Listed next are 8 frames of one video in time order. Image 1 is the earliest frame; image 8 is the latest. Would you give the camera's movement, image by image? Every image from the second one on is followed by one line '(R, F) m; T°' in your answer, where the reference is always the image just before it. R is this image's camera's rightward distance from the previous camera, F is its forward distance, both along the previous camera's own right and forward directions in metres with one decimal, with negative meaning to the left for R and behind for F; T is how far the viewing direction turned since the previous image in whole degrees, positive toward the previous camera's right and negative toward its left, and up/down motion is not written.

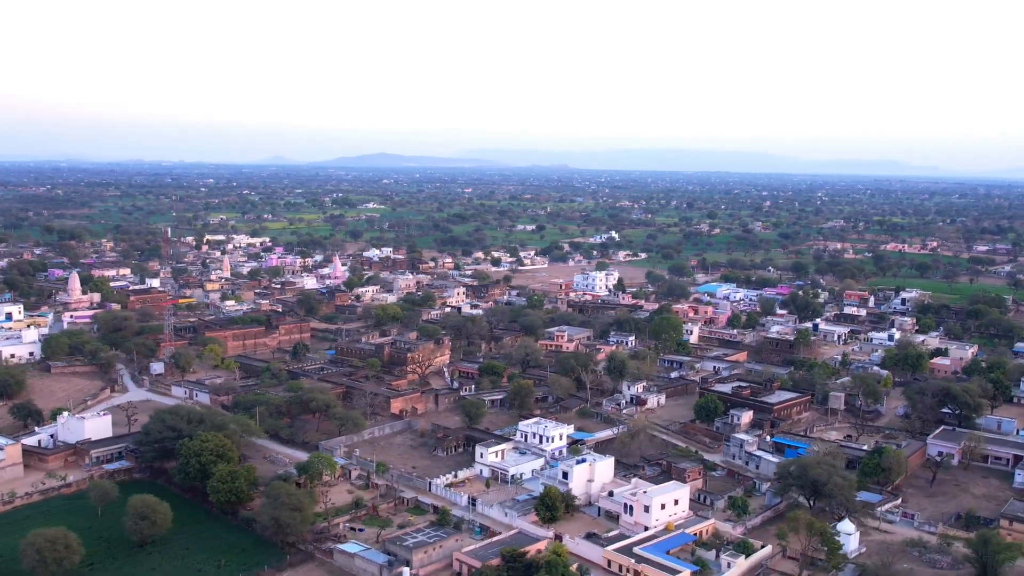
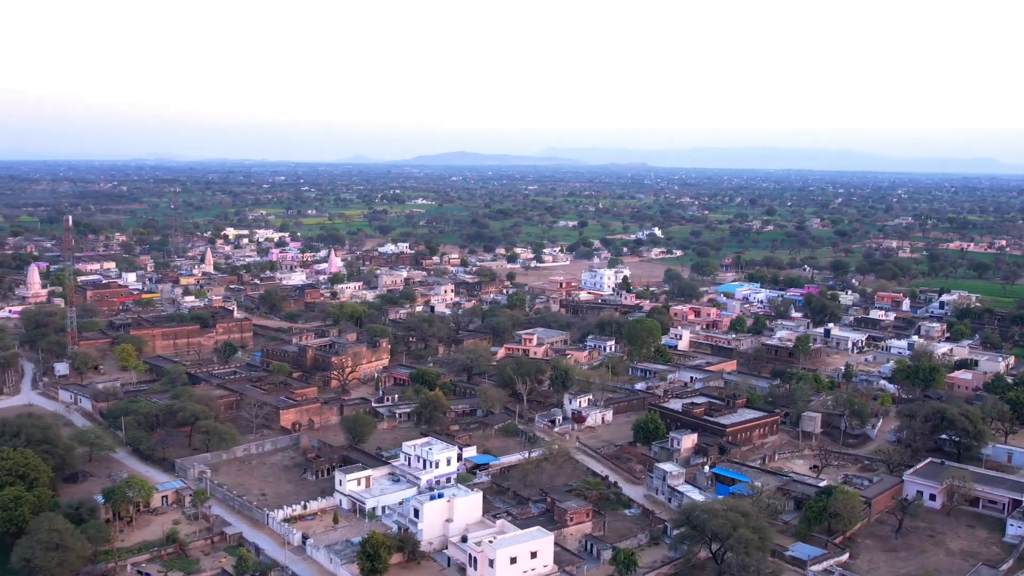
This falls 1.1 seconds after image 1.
(+4.6, +4.2) m; -5°
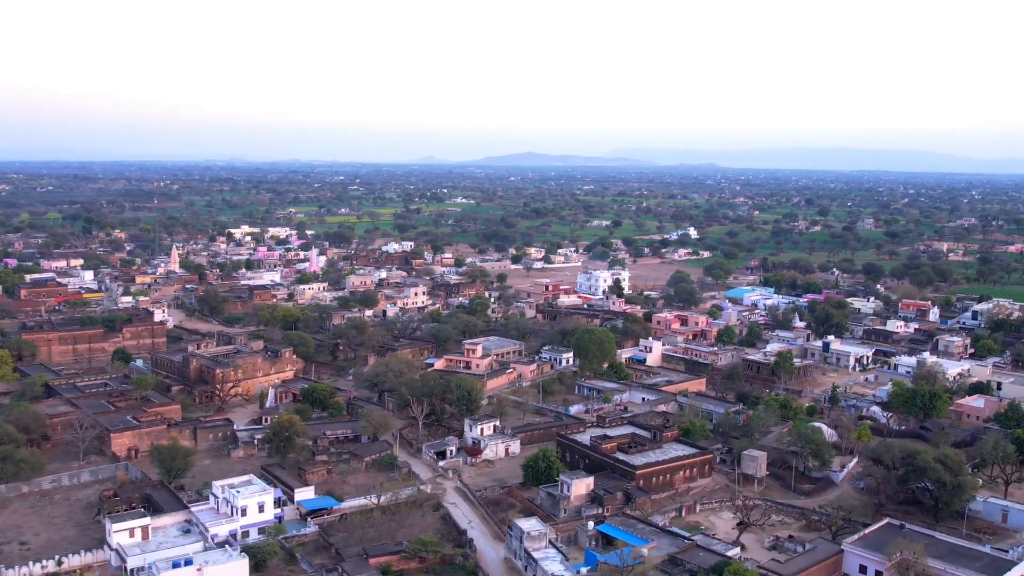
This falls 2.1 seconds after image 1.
(+4.4, +4.6) m; -4°
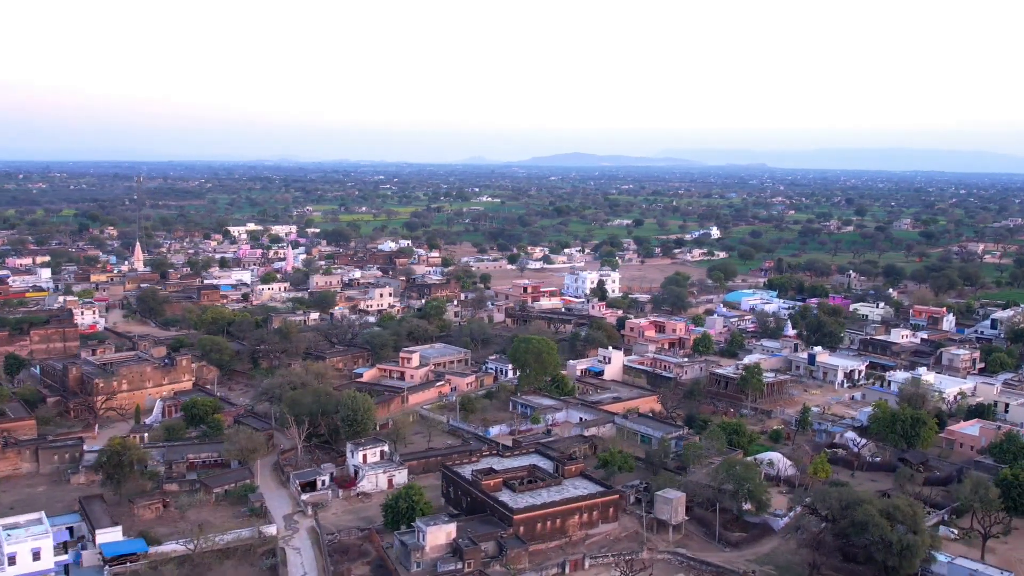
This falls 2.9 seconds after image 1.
(+3.3, +3.4) m; -3°
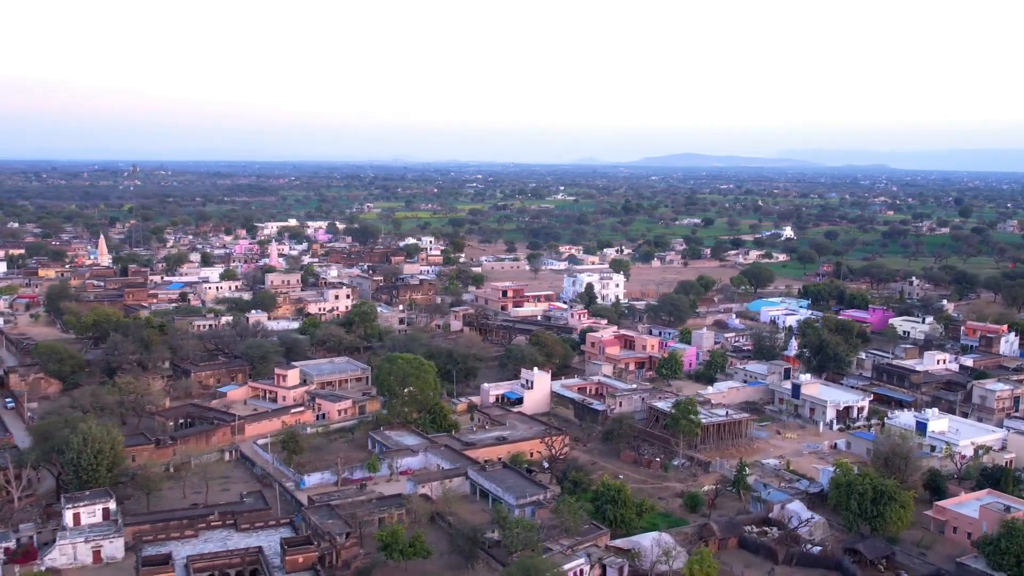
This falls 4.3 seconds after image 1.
(+5.2, +5.9) m; -7°
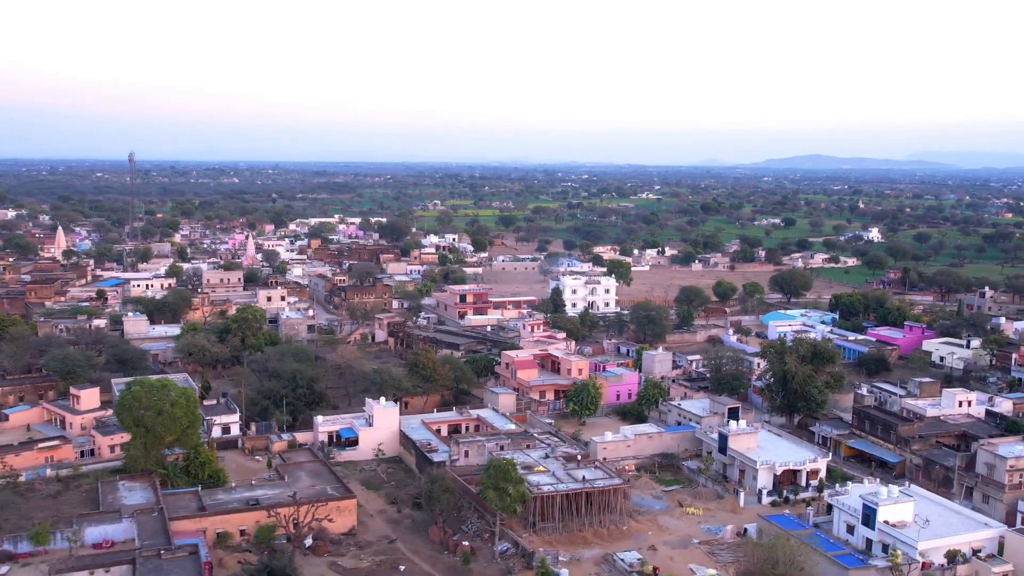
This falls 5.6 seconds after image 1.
(+5.2, +5.8) m; -7°
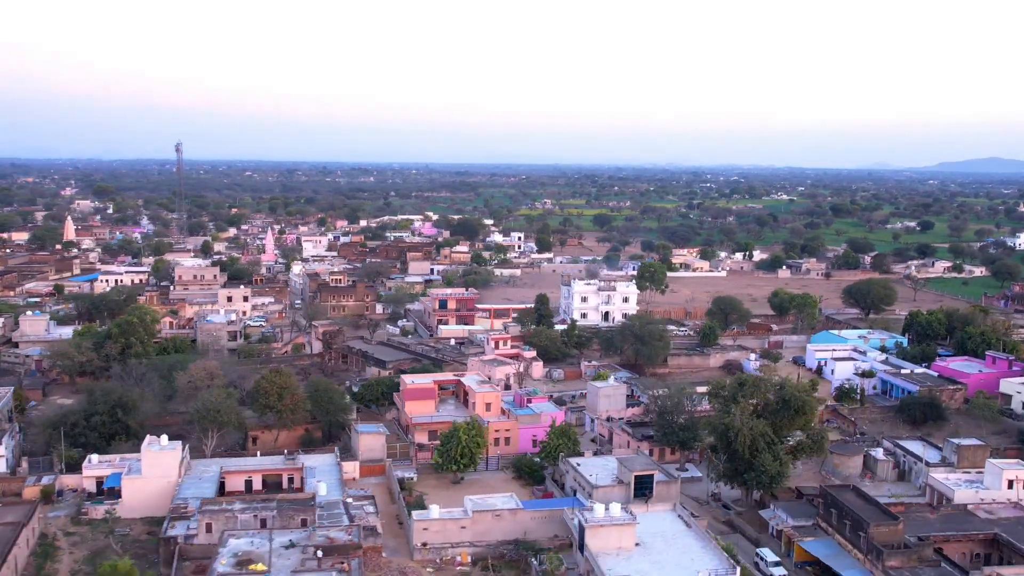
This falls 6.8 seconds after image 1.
(+4.5, +5.3) m; -10°
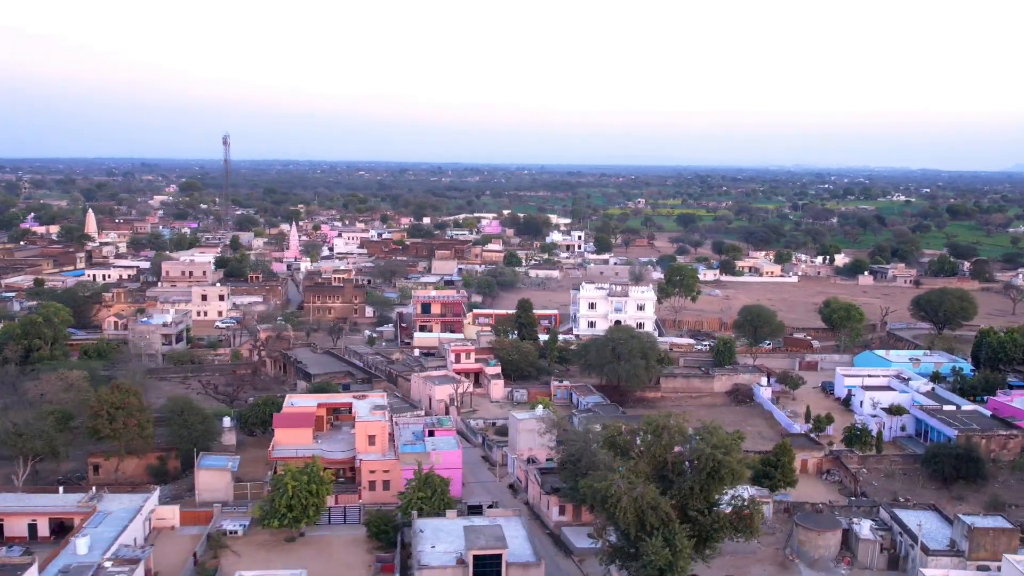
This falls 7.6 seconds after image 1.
(+3.0, +3.4) m; -7°
